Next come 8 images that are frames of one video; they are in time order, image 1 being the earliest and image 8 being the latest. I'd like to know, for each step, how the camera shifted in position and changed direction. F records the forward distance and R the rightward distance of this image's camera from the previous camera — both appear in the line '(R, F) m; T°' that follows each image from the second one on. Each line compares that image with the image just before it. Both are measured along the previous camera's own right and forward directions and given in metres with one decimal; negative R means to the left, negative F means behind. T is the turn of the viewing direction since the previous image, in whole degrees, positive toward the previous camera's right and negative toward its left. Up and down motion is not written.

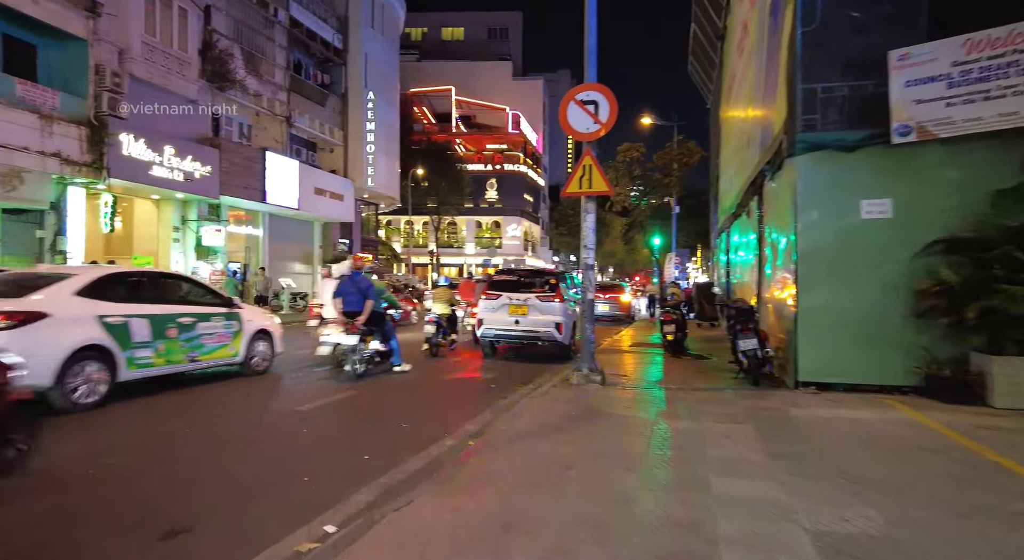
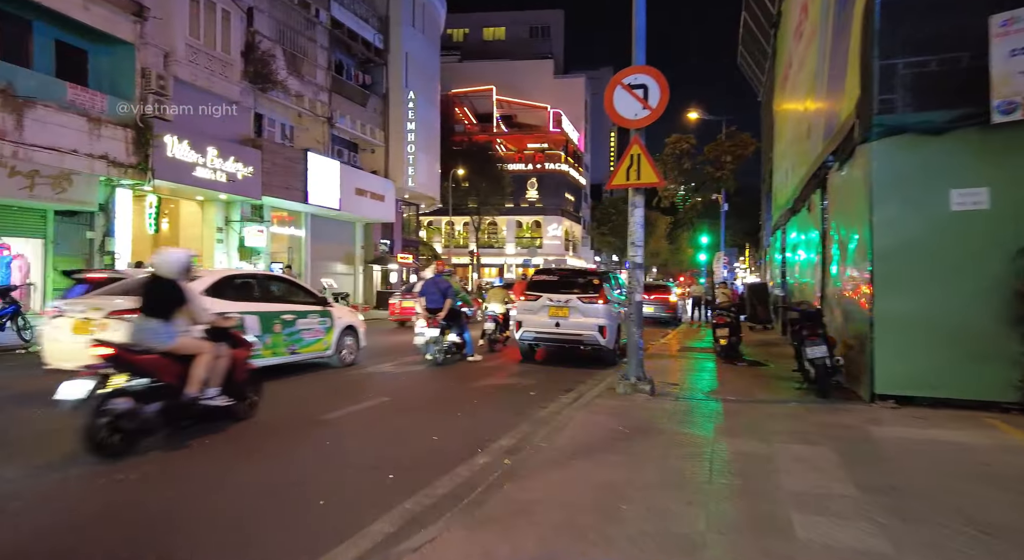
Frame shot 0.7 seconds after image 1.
(0.0, +0.5) m; -4°
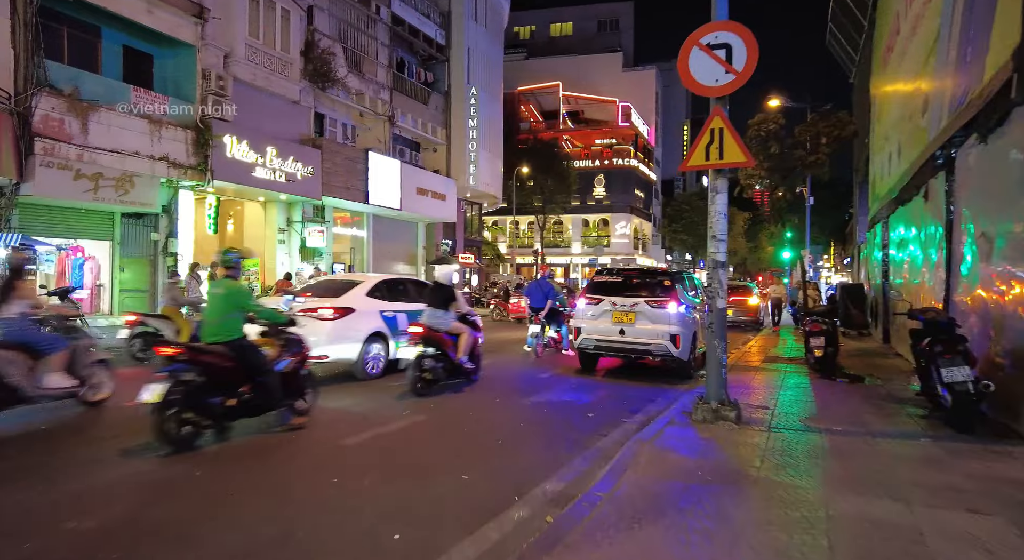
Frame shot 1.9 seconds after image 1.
(+0.1, +1.2) m; -6°
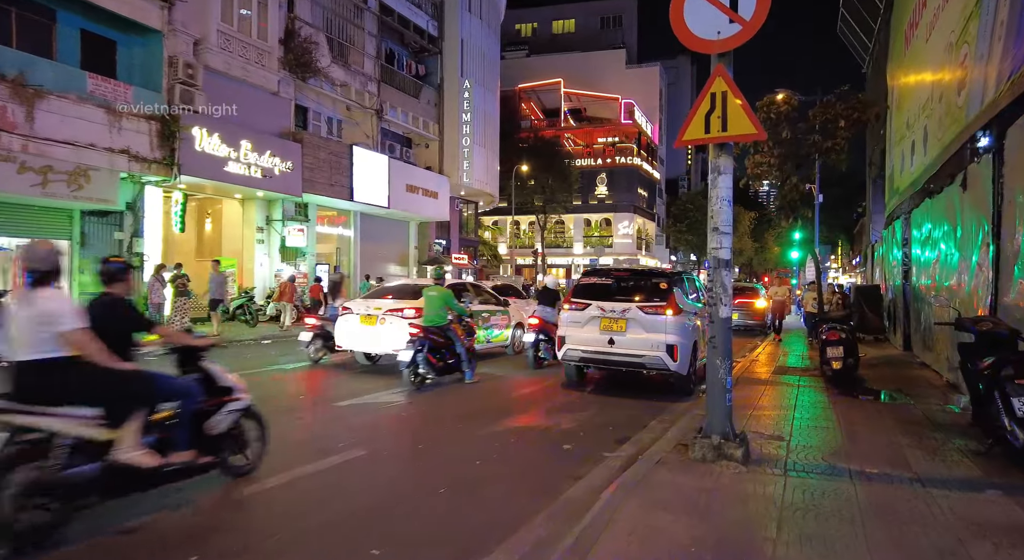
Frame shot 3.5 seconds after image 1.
(+0.4, +1.3) m; 0°
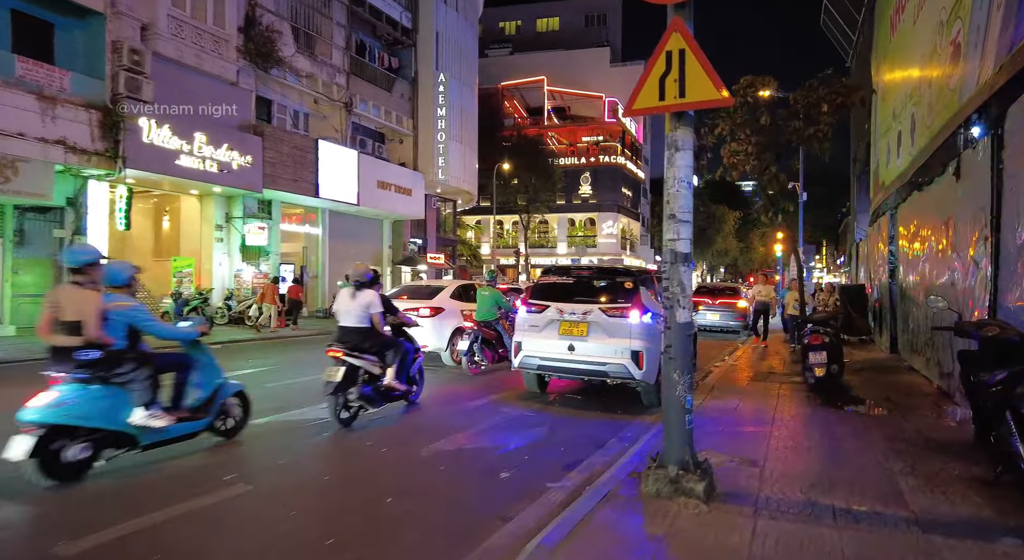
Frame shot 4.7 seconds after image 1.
(+0.5, +1.0) m; +1°
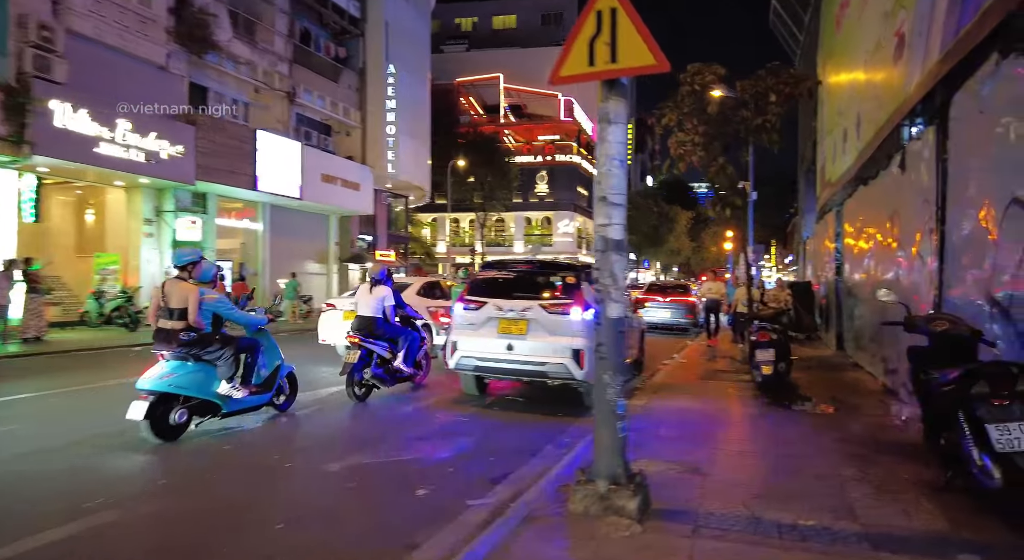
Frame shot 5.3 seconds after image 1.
(+0.3, +0.5) m; +4°
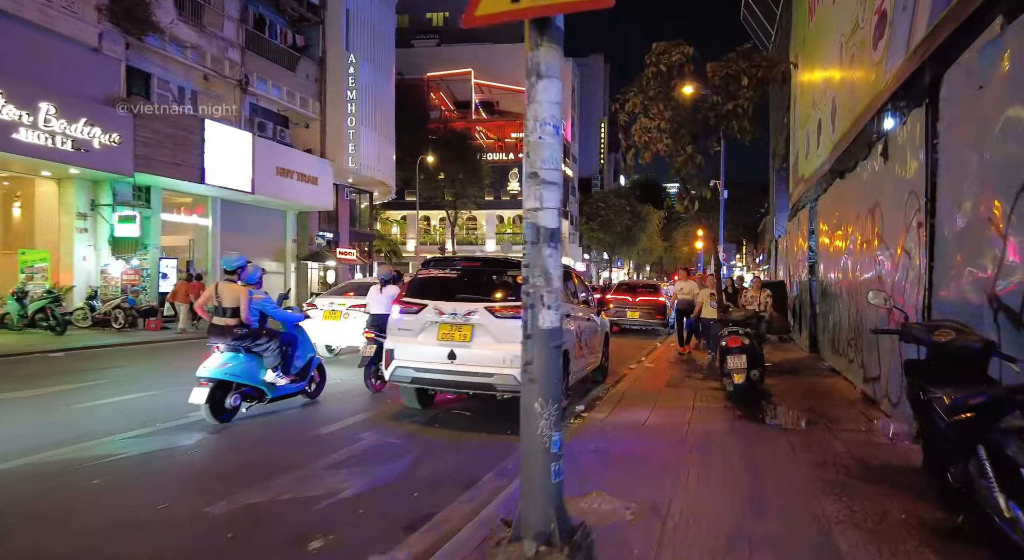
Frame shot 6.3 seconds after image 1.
(+0.3, +0.9) m; +2°
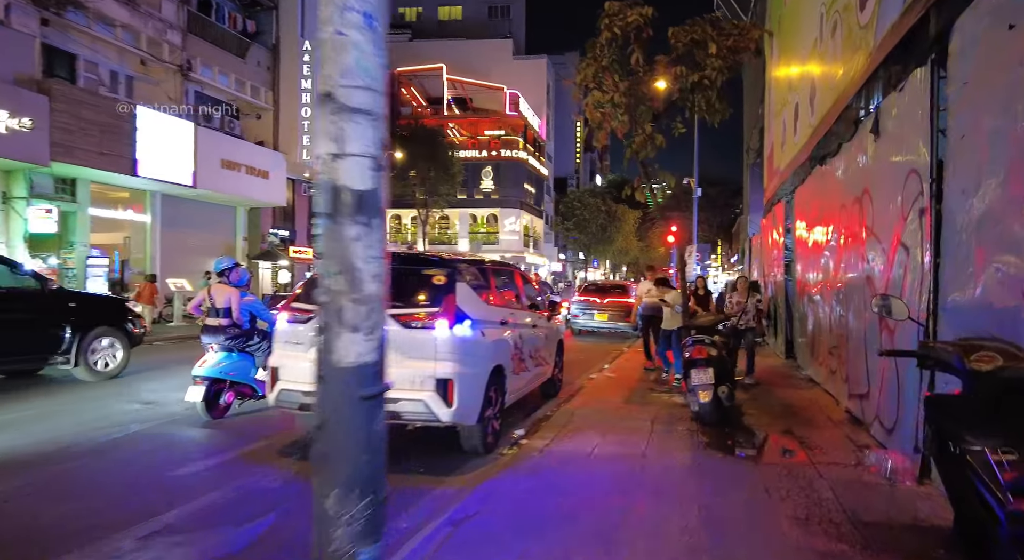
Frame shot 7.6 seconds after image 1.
(+0.5, +1.3) m; +2°
